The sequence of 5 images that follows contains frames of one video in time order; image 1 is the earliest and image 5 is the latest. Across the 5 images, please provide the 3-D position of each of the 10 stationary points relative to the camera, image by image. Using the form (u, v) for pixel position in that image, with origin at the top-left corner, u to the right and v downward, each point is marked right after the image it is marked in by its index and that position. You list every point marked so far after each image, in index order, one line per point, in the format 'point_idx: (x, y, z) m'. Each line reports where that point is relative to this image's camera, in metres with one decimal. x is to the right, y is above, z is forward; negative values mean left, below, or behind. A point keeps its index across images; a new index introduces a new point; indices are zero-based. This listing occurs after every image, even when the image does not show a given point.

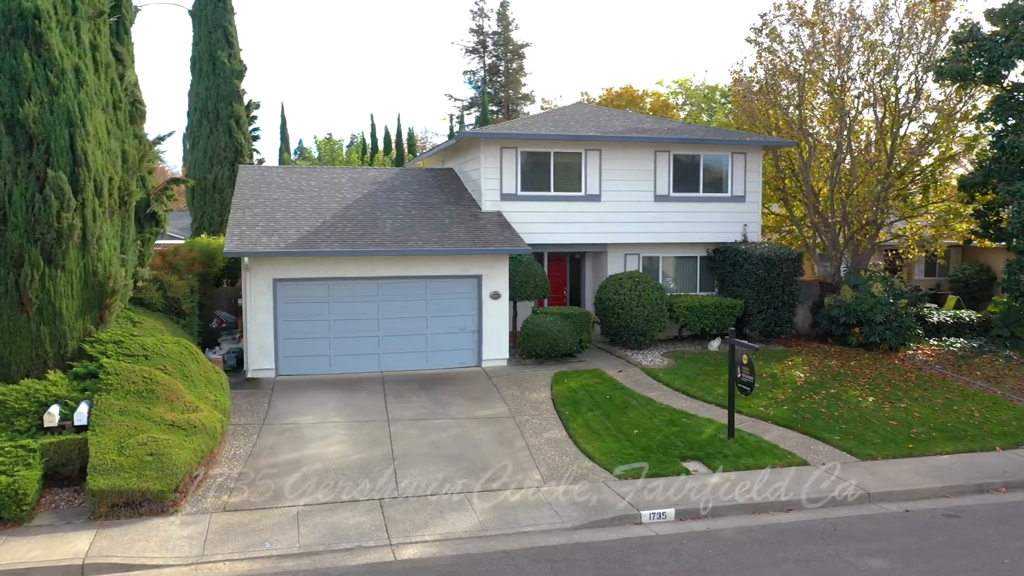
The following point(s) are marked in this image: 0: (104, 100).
0: (-5.9, +2.7, +10.8) m
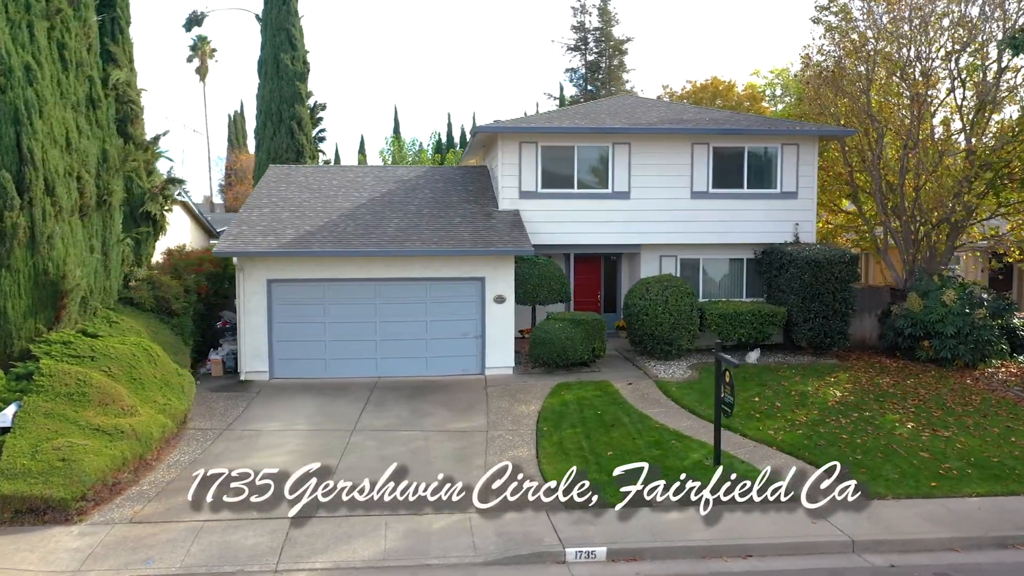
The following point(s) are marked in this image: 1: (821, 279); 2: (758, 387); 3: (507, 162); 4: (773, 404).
0: (-6.3, +2.7, +10.8) m
1: (+6.2, +0.2, +15.0) m
2: (+4.3, -1.7, +13.0) m
3: (-0.1, +2.7, +15.9) m
4: (+4.2, -1.9, +12.1) m
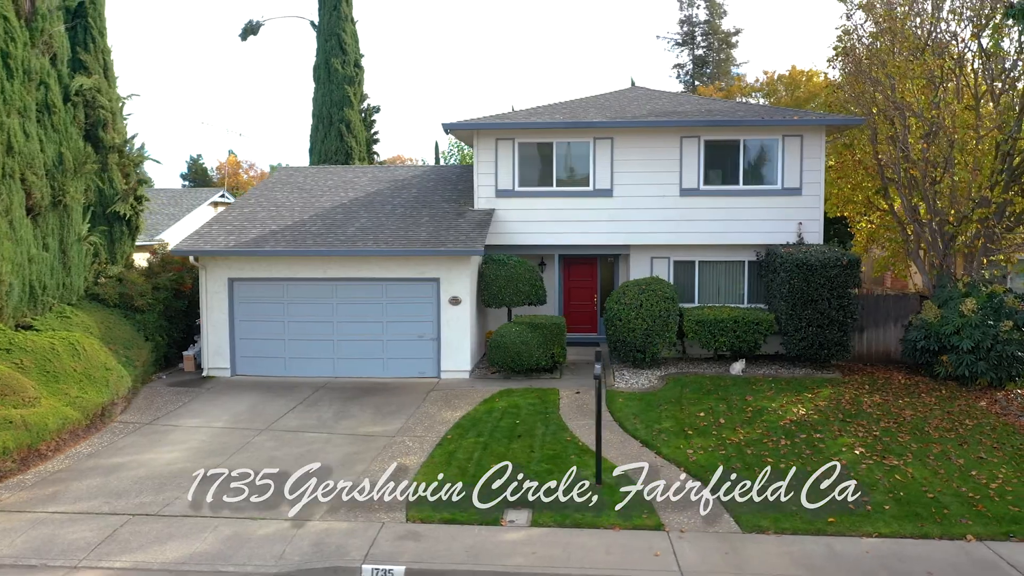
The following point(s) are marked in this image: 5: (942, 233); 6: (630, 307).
0: (-7.6, +2.8, +11.4) m
1: (+5.5, +0.1, +13.5) m
2: (+3.2, -1.8, +11.9) m
3: (-0.6, +2.7, +15.5) m
4: (+3.0, -1.9, +11.0) m
5: (+8.6, +1.1, +15.0) m
6: (+2.2, -0.3, +14.2) m
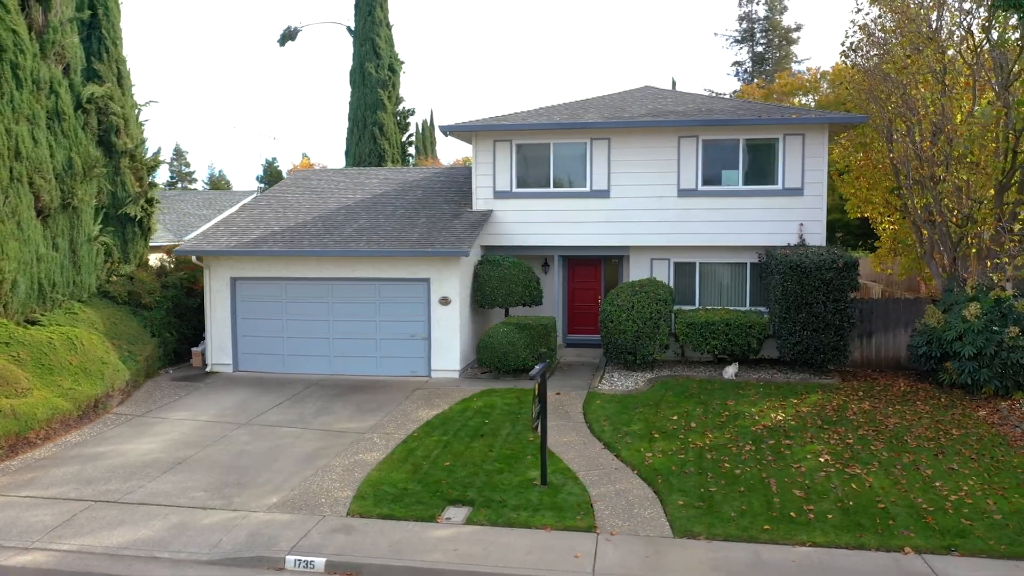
0: (-7.9, +2.8, +12.2) m
1: (+5.2, 0.0, +13.2) m
2: (+2.8, -1.8, +11.7) m
3: (-0.6, +2.6, +15.6) m
4: (+2.5, -2.0, +10.8) m
5: (+8.5, +1.0, +14.4) m
6: (+2.0, -0.4, +14.1) m
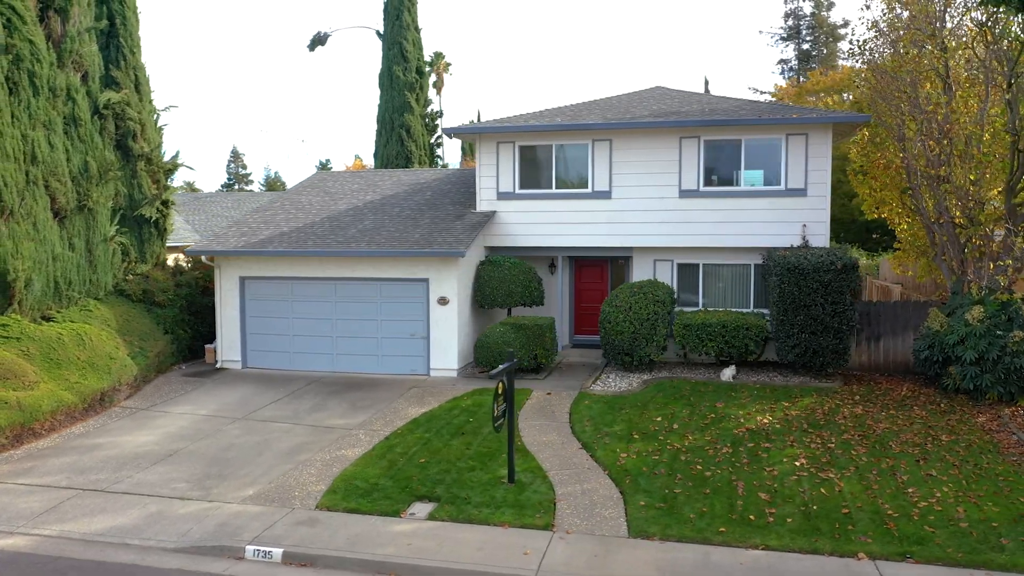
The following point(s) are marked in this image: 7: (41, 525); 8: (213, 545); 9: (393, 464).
0: (-8.0, +2.9, +12.8) m
1: (+5.1, 0.0, +13.0) m
2: (+2.6, -1.9, +11.7) m
3: (-0.6, +2.6, +15.8) m
4: (+2.3, -2.0, +10.8) m
5: (+8.4, +1.0, +14.0) m
6: (+2.0, -0.4, +14.1) m
7: (-5.1, -2.6, +8.1) m
8: (-3.0, -2.6, +7.6) m
9: (-1.5, -2.3, +9.6) m
